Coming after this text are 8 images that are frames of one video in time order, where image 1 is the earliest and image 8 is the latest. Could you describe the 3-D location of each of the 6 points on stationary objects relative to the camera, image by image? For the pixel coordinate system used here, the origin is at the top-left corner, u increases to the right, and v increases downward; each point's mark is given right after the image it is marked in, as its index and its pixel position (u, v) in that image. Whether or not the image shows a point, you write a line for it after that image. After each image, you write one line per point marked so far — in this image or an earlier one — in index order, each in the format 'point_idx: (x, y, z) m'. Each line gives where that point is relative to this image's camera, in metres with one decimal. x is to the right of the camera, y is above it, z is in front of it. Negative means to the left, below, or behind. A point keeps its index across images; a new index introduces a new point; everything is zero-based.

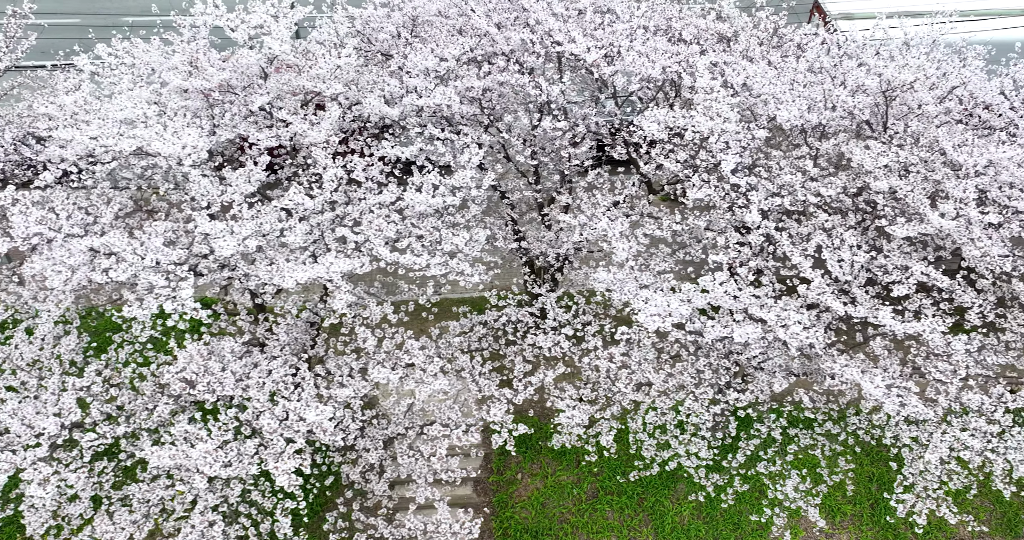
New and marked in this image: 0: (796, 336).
0: (+2.3, -0.6, +7.1) m
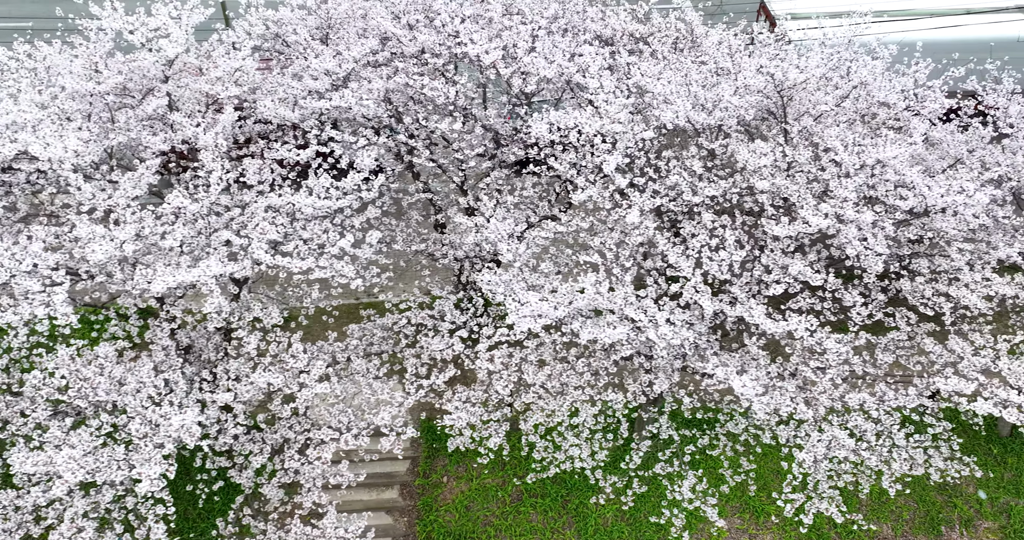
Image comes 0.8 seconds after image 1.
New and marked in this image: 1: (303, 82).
0: (+1.3, -0.6, +7.1) m
1: (-2.3, +2.1, +9.2) m
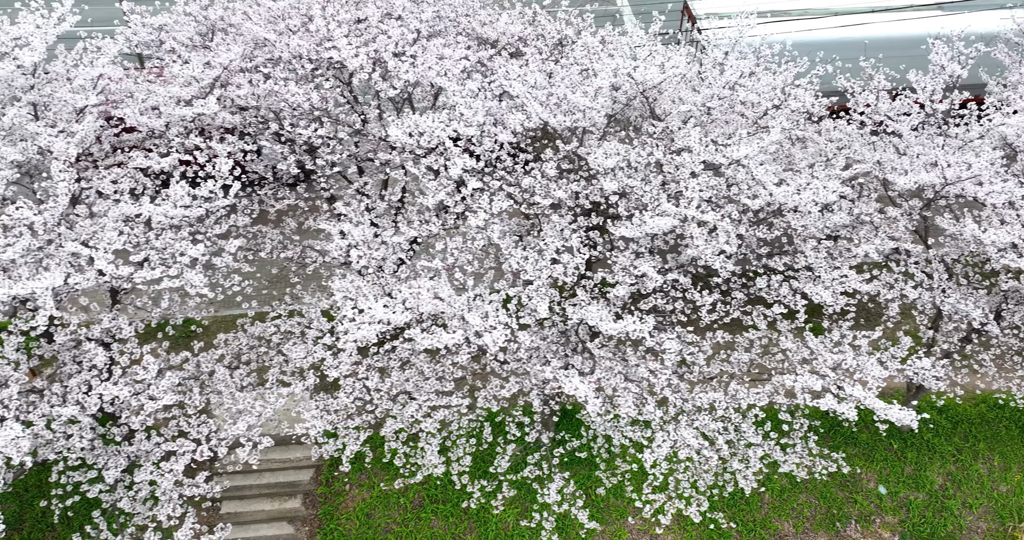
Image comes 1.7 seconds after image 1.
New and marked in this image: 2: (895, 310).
0: (0.0, -0.6, +7.0) m
1: (-3.6, +2.0, +9.1) m
2: (+3.8, -0.4, +8.4) m
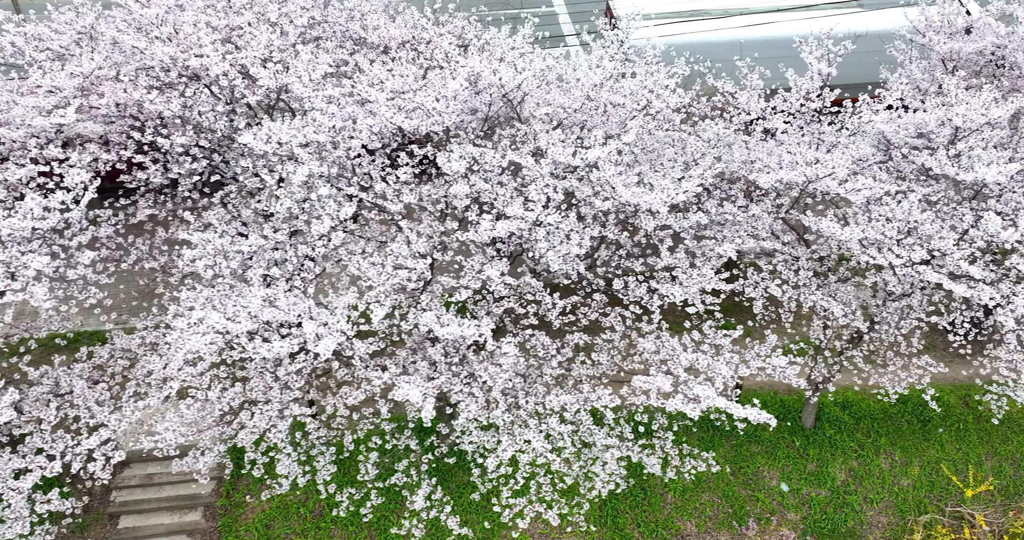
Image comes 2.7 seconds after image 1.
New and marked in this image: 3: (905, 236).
0: (-1.3, -0.6, +7.0) m
1: (-5.0, +1.8, +9.0) m
2: (+2.4, -0.4, +8.4) m
3: (+3.9, +0.3, +8.5) m
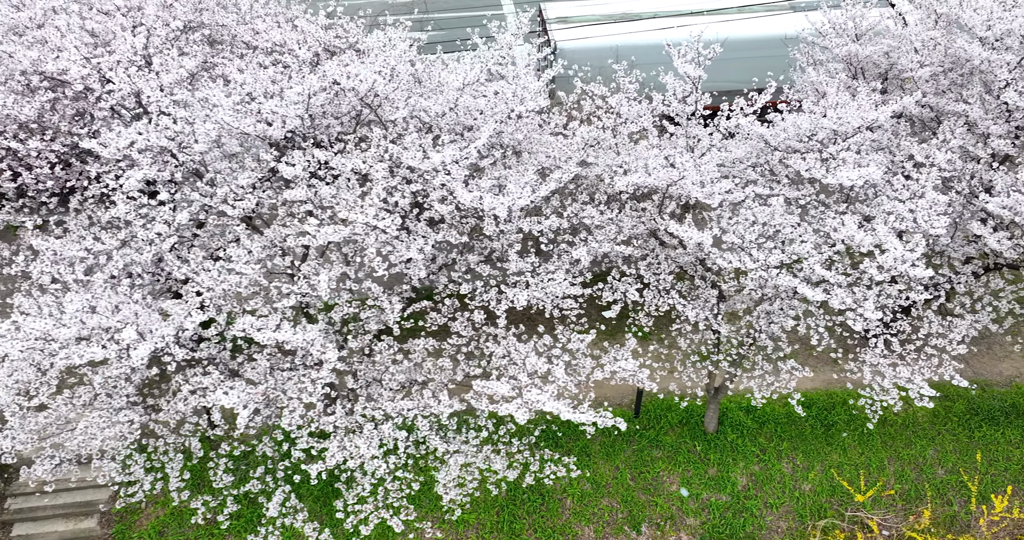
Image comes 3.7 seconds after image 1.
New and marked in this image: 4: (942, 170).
0: (-2.7, -0.7, +6.9) m
1: (-6.4, +1.8, +8.9) m
2: (+1.0, -0.4, +8.3) m
3: (+2.5, +0.3, +8.5) m
4: (+4.7, +1.1, +9.2) m
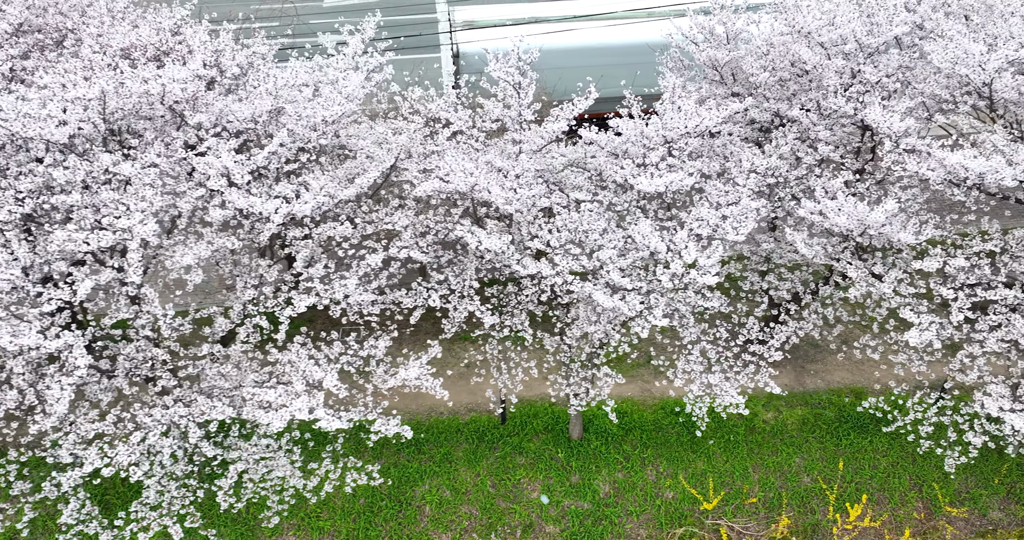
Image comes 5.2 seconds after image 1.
0: (-4.6, -0.7, +6.9) m
1: (-8.4, +1.7, +8.9) m
2: (-0.9, -0.5, +8.3) m
3: (+0.6, +0.2, +8.4) m
4: (+2.7, +1.0, +9.2) m
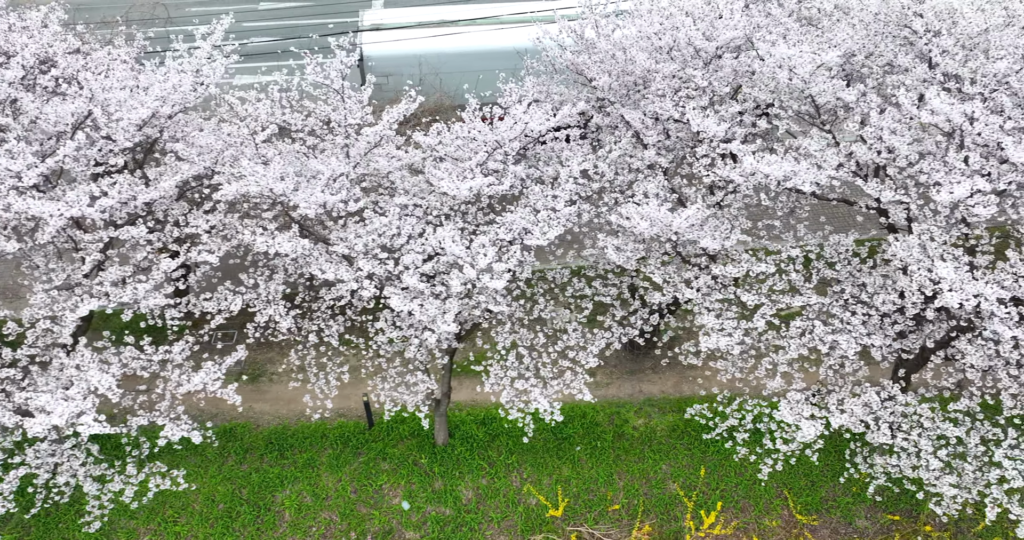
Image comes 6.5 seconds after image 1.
0: (-6.5, -0.7, +6.8) m
1: (-10.3, +1.7, +8.9) m
2: (-2.8, -0.5, +8.2) m
3: (-1.3, +0.2, +8.4) m
4: (+0.8, +1.0, +9.1) m
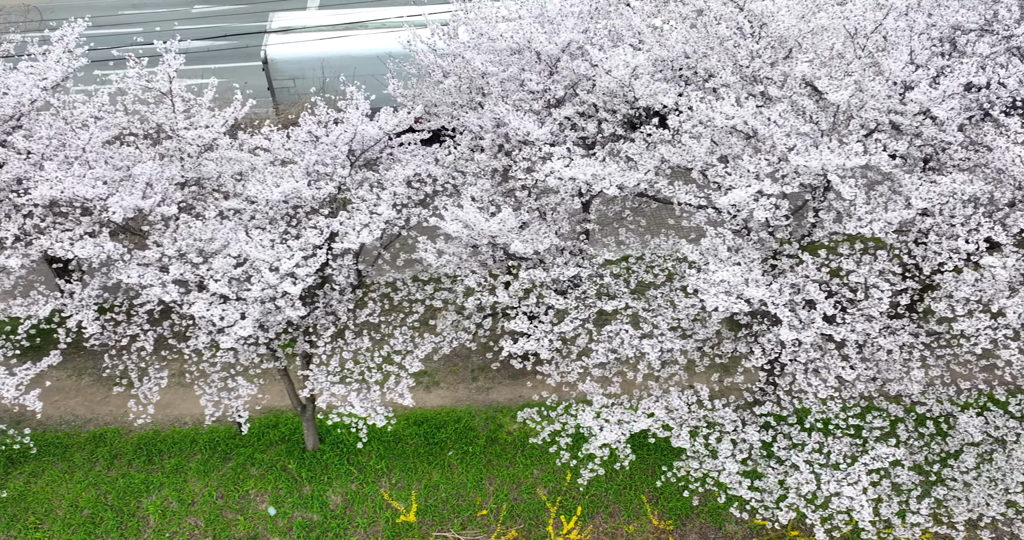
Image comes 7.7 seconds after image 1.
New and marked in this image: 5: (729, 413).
0: (-8.3, -0.8, +6.8) m
1: (-12.1, +1.6, +8.8) m
2: (-4.6, -0.6, +8.2) m
3: (-3.1, +0.1, +8.3) m
4: (-1.0, +0.9, +9.1) m
5: (+2.0, -1.3, +7.8) m
